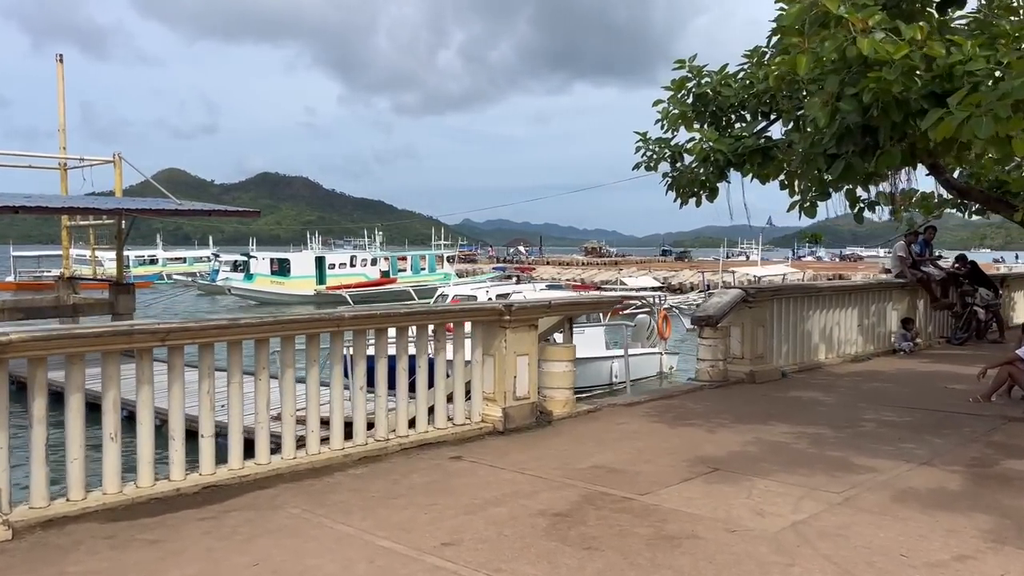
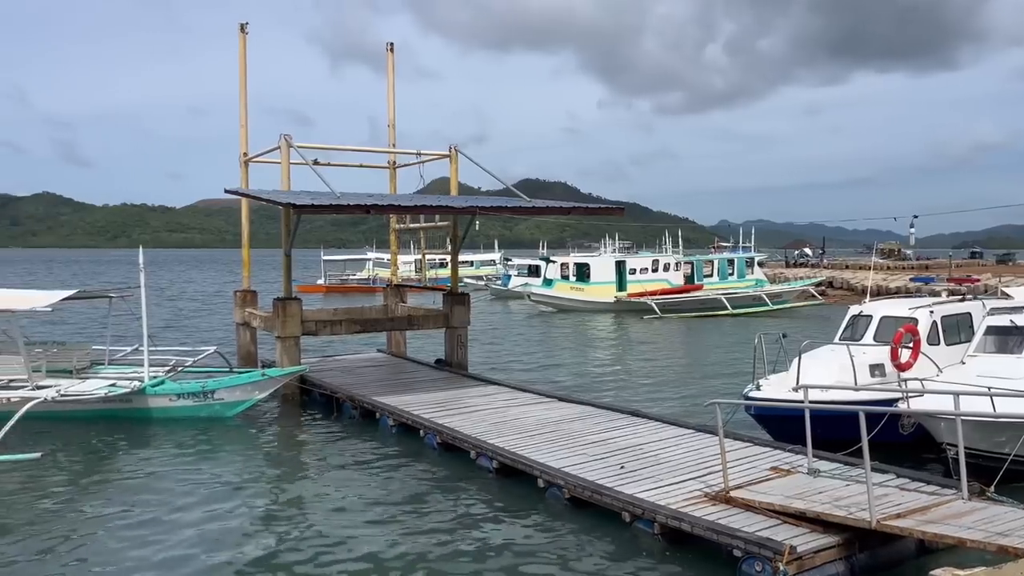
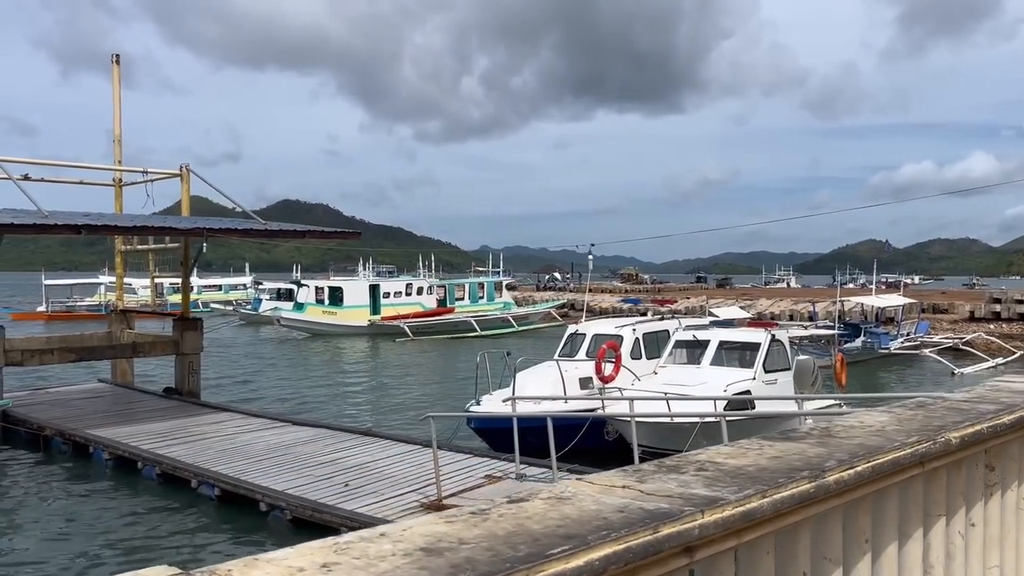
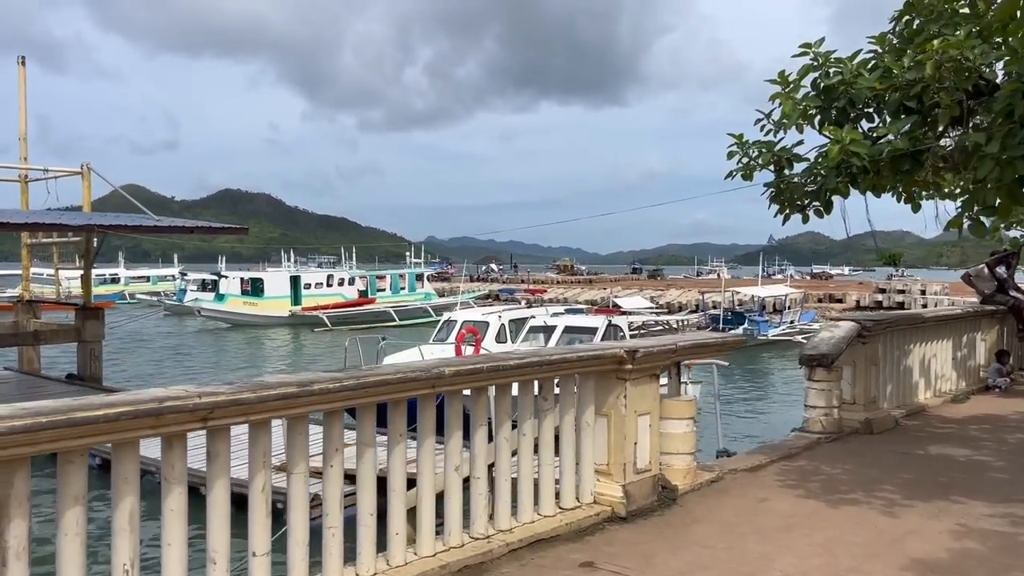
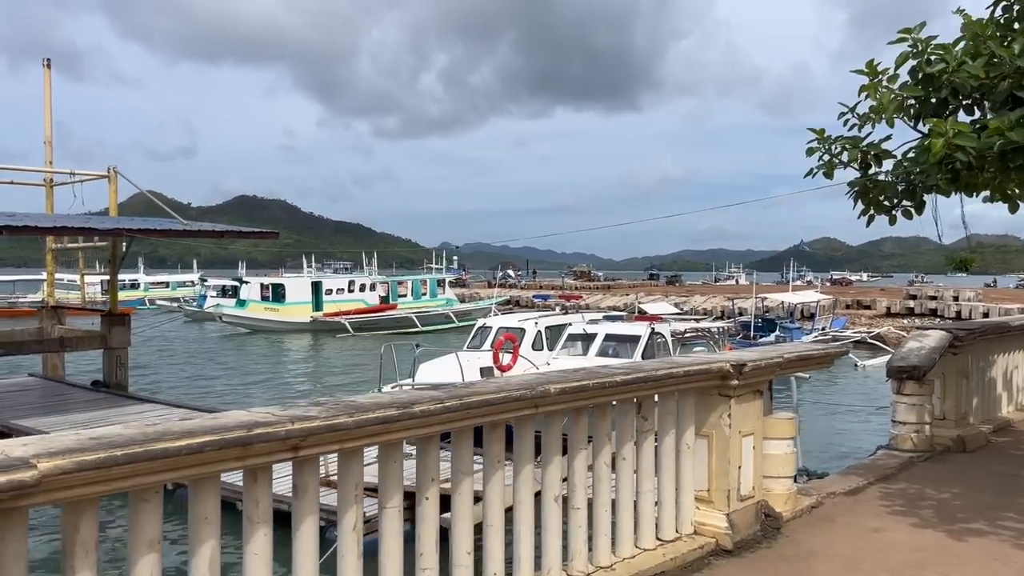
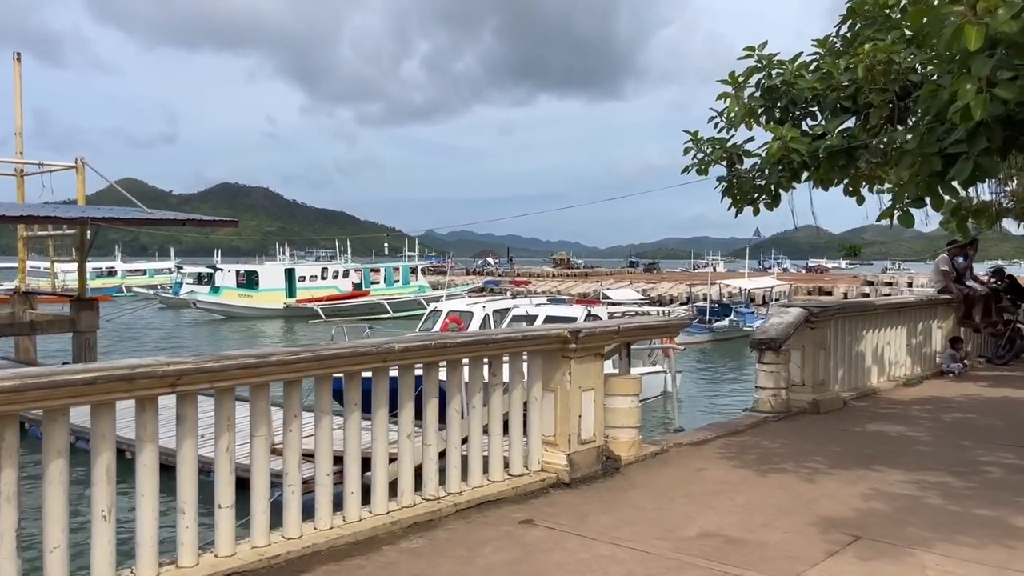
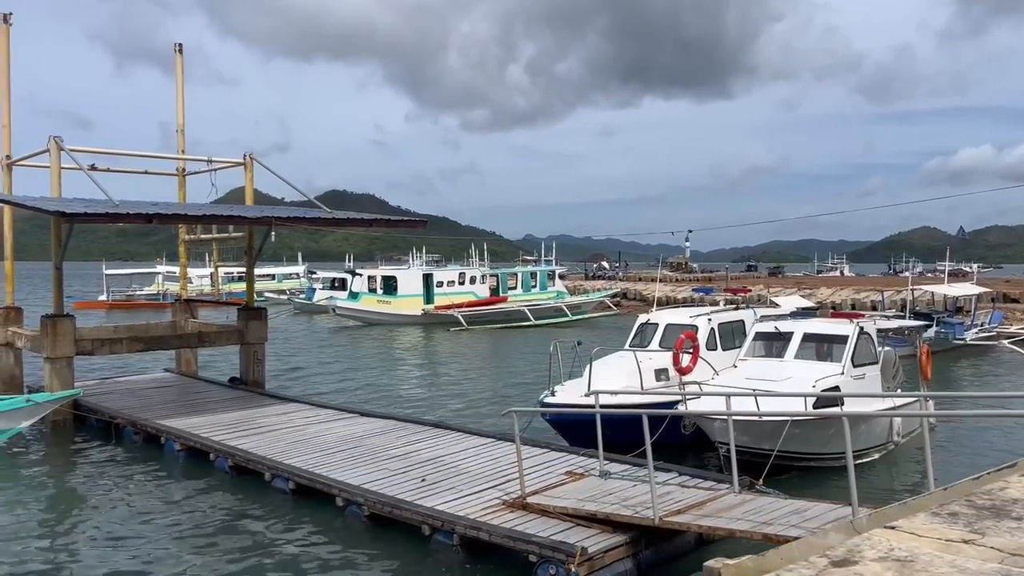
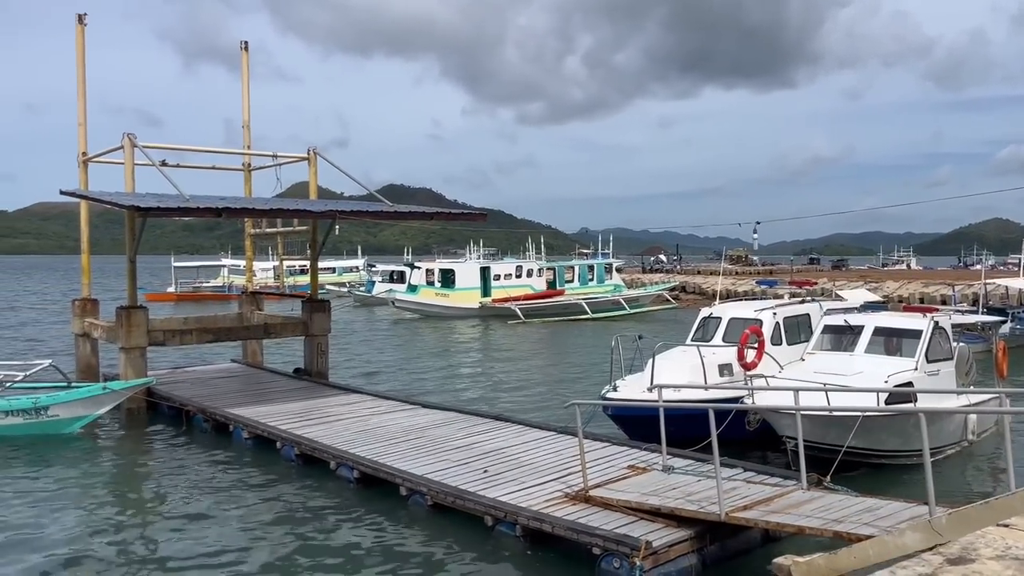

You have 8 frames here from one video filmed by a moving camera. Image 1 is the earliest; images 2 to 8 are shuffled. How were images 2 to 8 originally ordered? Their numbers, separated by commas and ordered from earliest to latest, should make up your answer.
6, 4, 5, 3, 7, 8, 2
